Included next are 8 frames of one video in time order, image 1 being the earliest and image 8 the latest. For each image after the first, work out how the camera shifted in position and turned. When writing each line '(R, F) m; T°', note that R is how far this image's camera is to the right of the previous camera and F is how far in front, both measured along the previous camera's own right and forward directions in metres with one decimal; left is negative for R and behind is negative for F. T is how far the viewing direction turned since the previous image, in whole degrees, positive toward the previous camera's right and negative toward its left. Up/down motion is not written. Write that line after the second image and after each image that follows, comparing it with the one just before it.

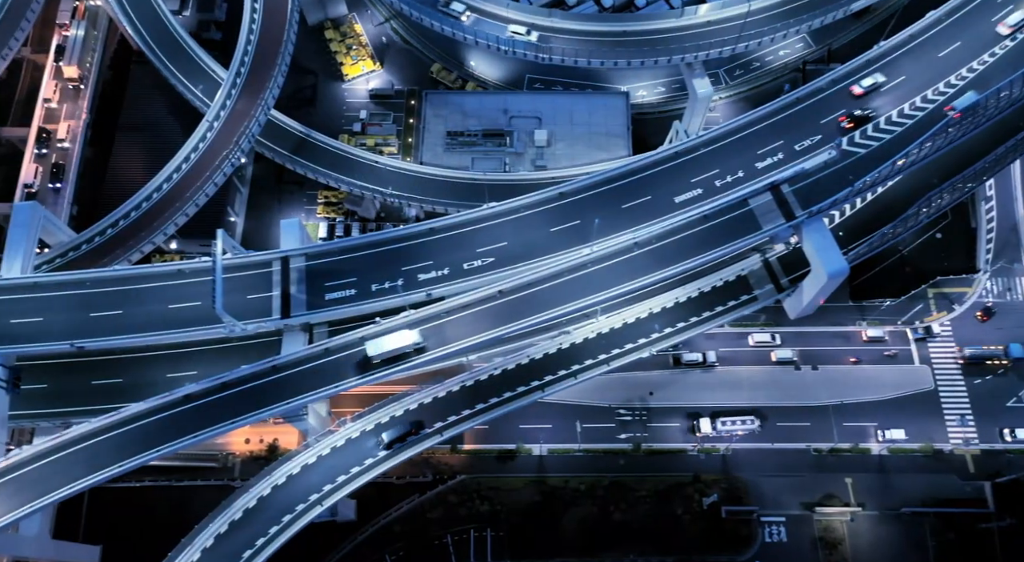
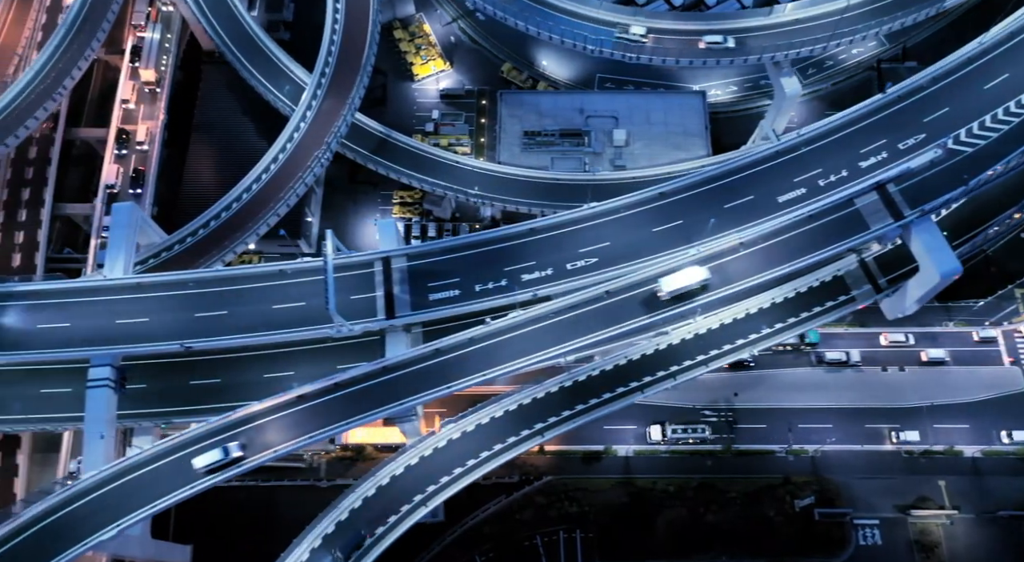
(-8.9, +0.3) m; -1°
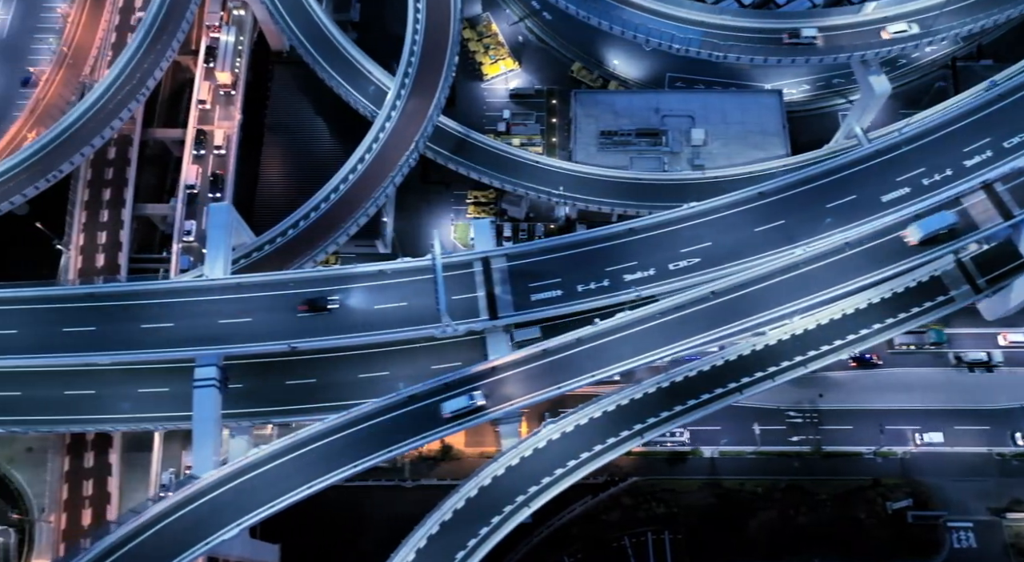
(-8.6, +0.2) m; -1°
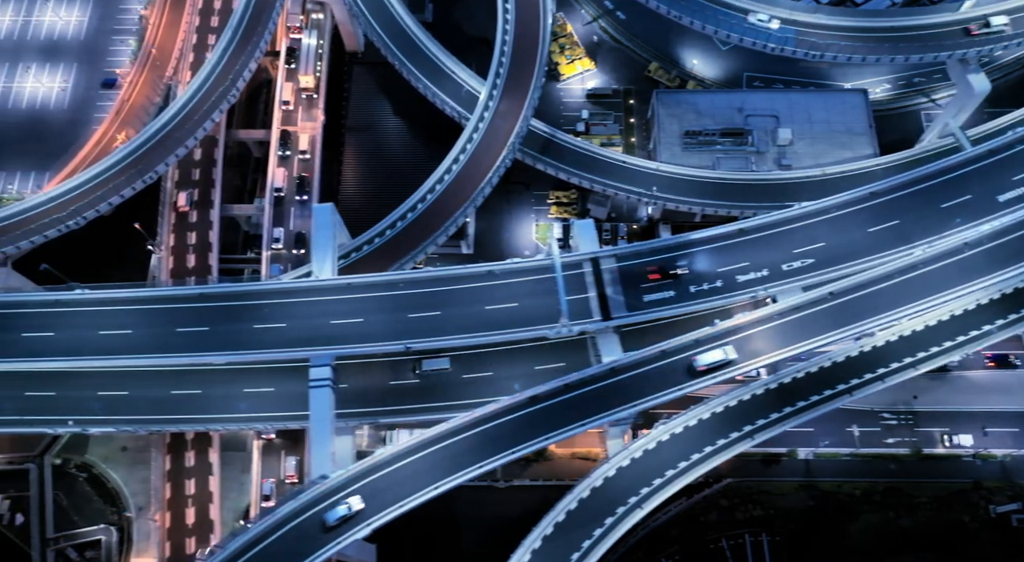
(-9.3, 0.0) m; -1°
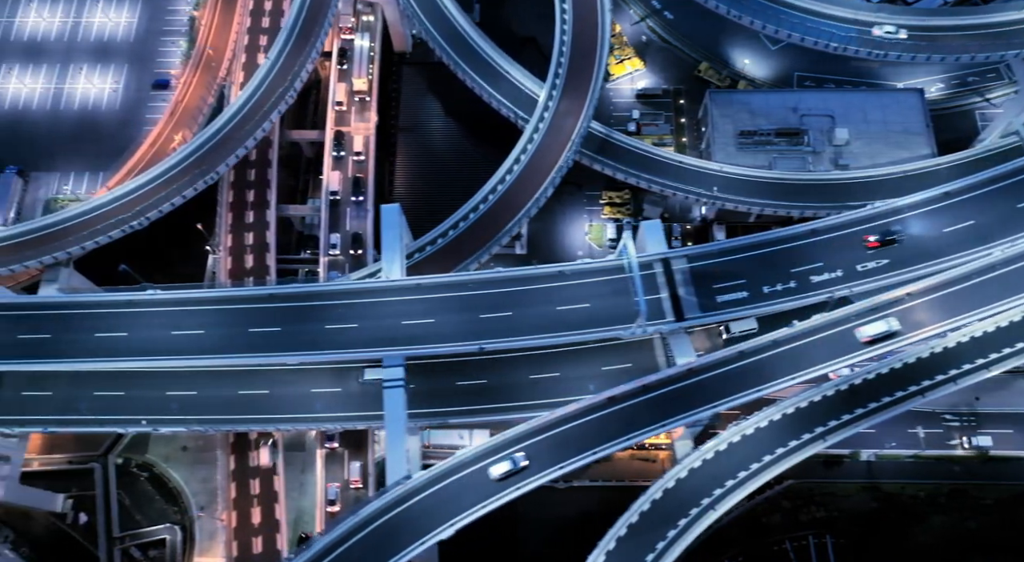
(-6.0, 0.0) m; -1°
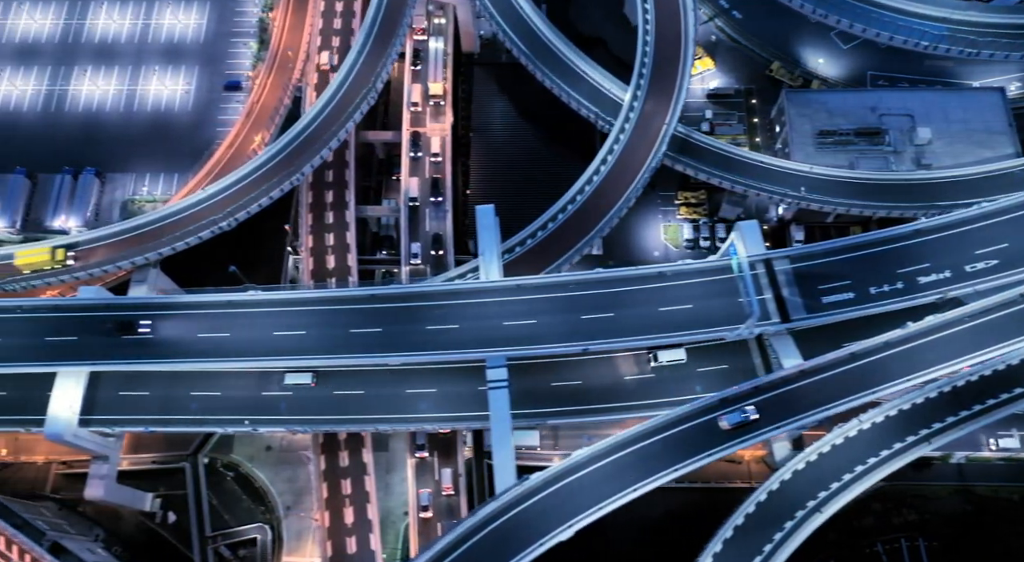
(-8.6, 0.0) m; -1°
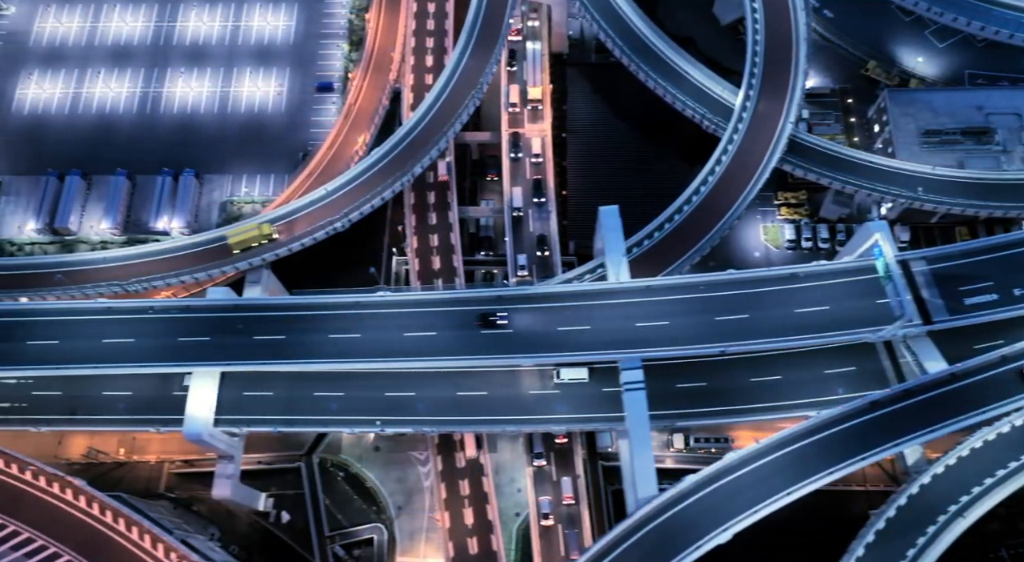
(-11.3, +0.1) m; -1°
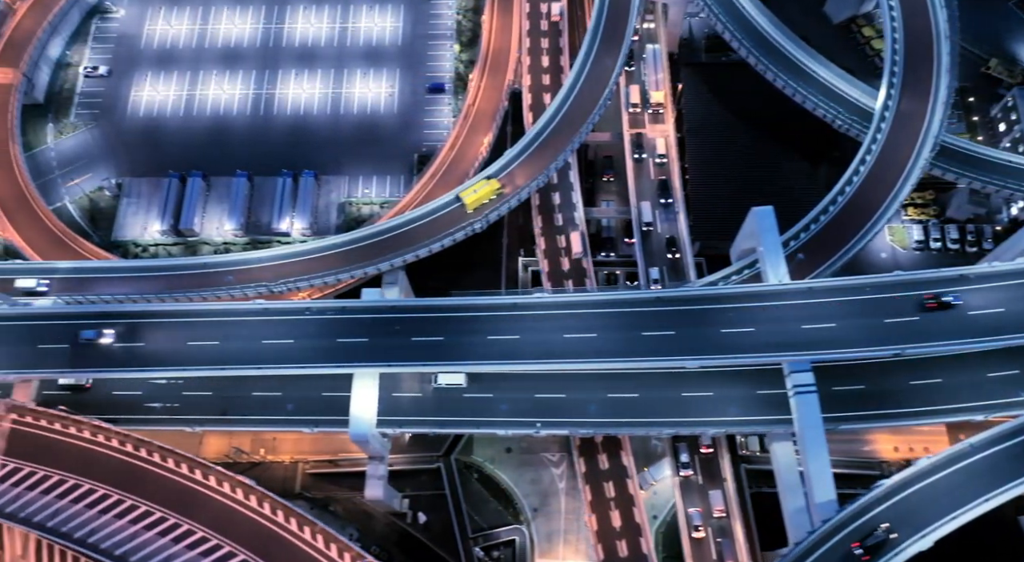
(-14.0, +0.2) m; -1°
